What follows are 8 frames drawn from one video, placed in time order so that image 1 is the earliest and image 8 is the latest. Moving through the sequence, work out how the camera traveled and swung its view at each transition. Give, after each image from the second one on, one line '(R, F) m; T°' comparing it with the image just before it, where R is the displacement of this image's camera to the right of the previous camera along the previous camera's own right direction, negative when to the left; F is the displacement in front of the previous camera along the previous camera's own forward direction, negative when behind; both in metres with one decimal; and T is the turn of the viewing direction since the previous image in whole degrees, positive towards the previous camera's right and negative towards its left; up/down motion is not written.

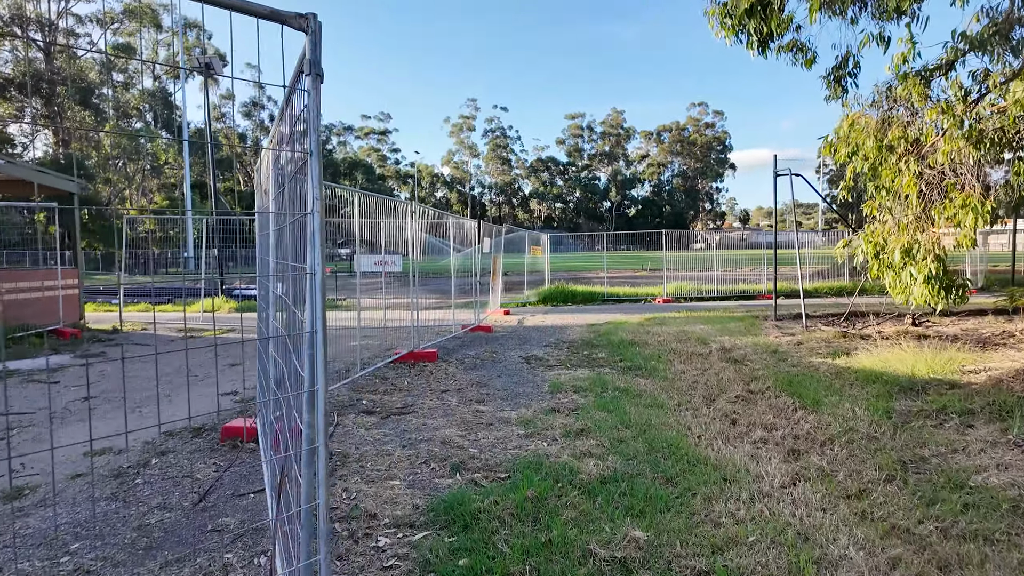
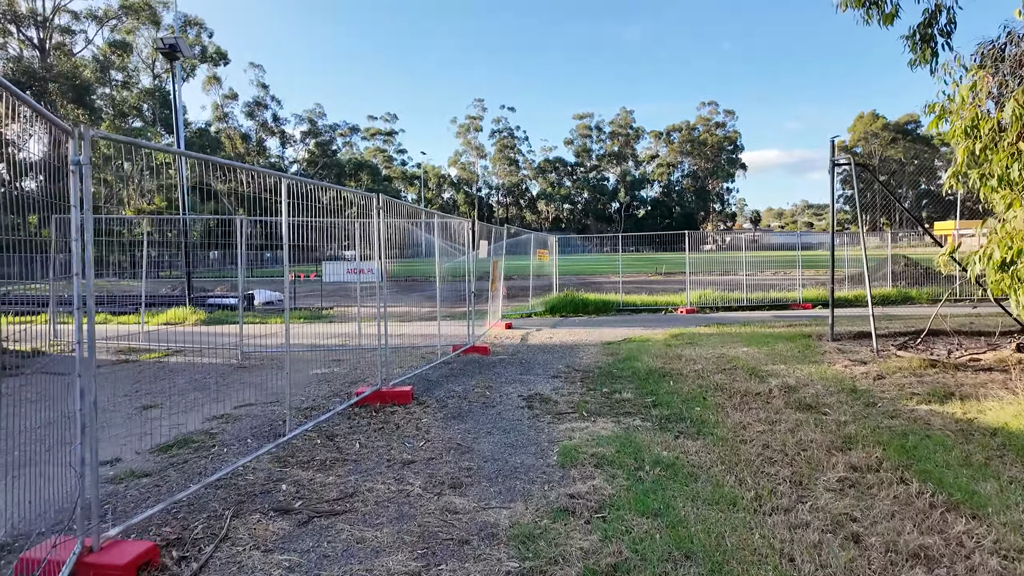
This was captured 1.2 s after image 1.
(+0.1, +1.5) m; -1°
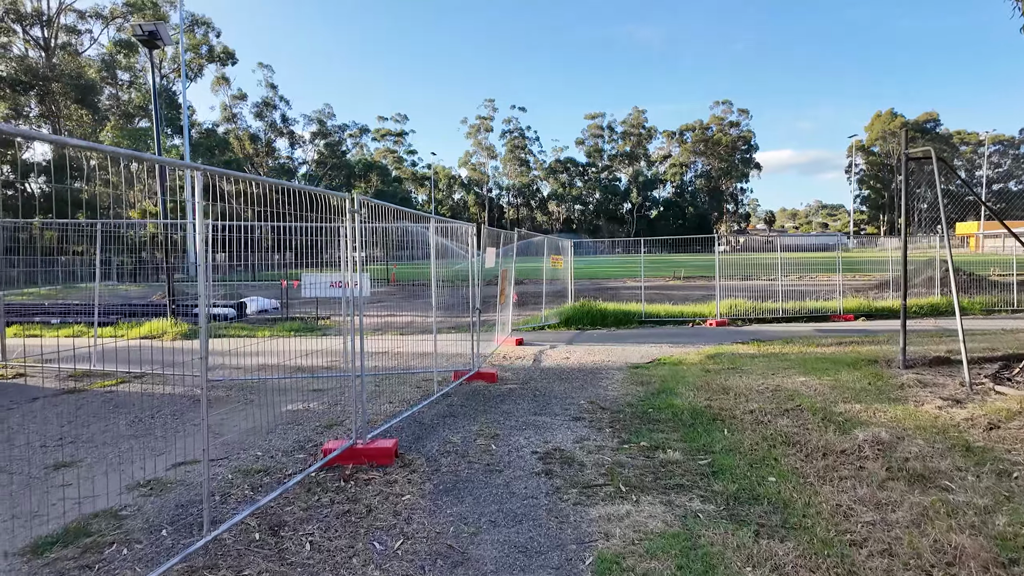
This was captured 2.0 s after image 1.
(0.0, +1.1) m; -1°
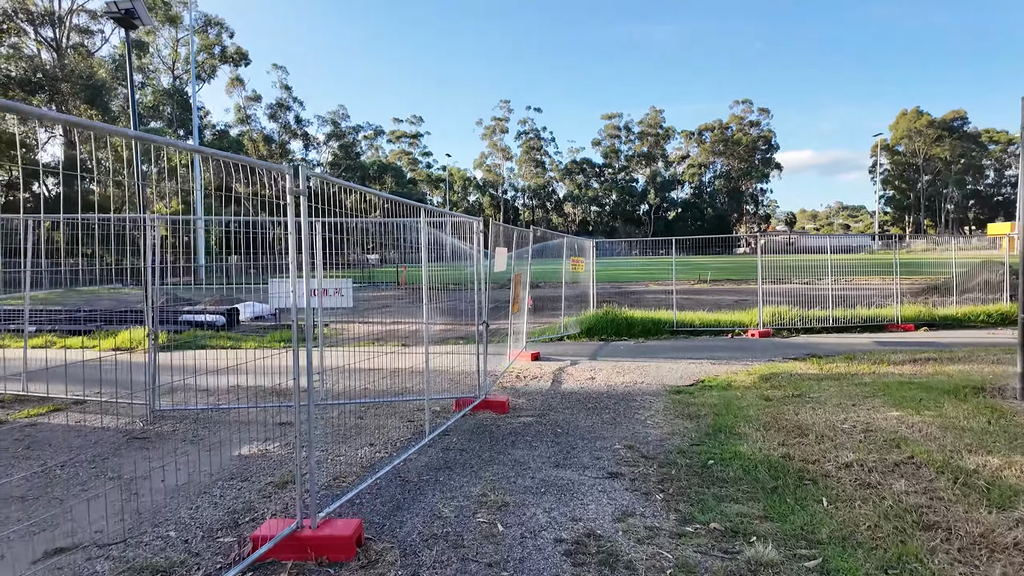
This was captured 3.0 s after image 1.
(0.0, +1.2) m; -2°
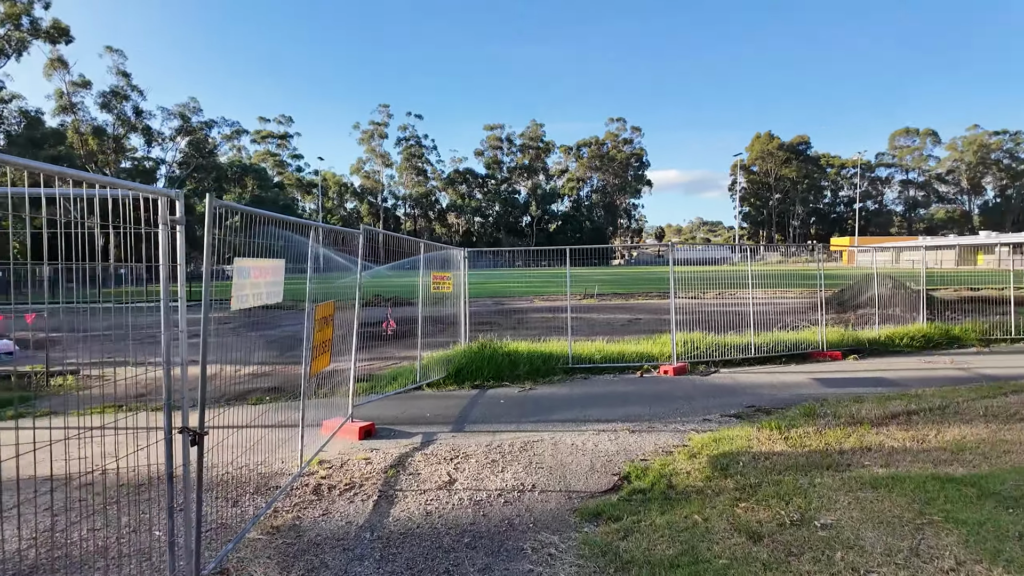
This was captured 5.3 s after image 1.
(+0.6, +2.7) m; +11°
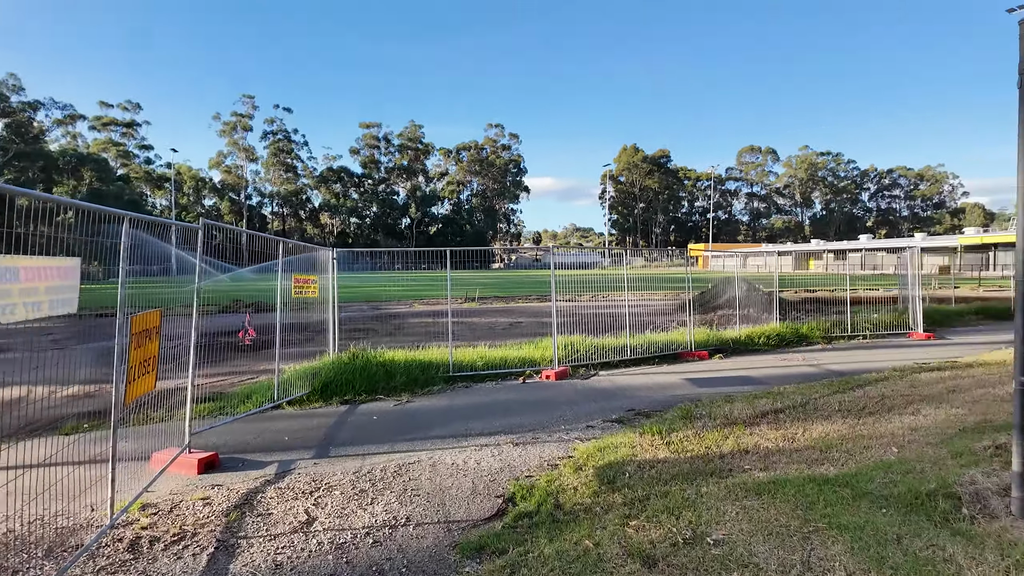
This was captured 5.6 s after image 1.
(+0.1, +0.4) m; +12°
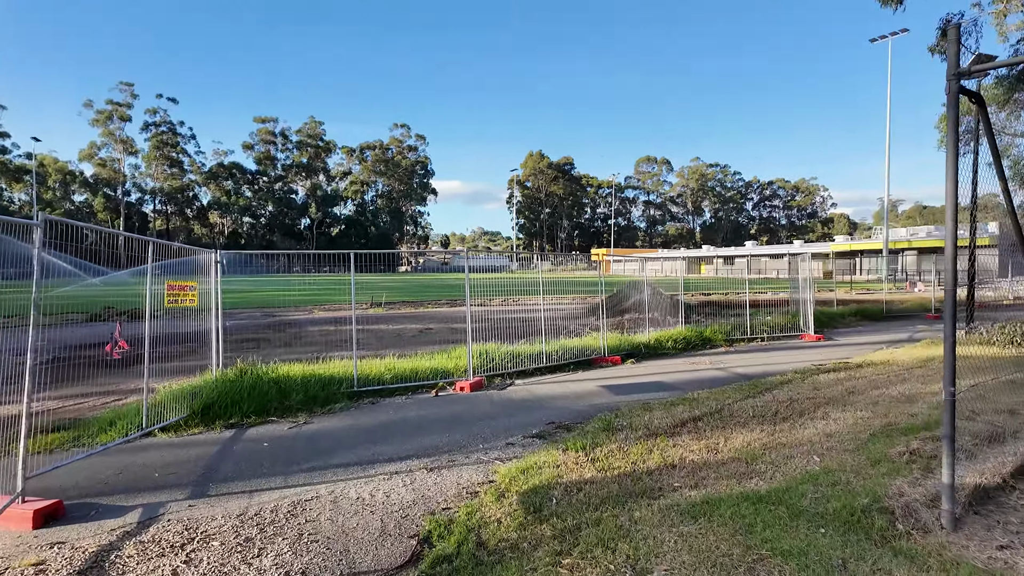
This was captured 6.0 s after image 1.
(0.0, +0.4) m; +9°
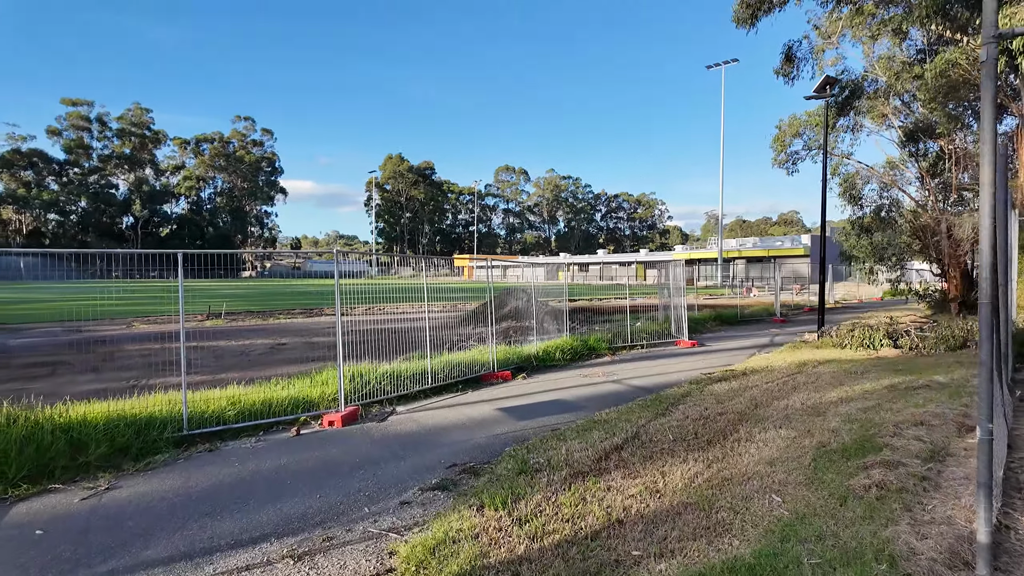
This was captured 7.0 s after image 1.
(-0.2, +1.1) m; +14°
